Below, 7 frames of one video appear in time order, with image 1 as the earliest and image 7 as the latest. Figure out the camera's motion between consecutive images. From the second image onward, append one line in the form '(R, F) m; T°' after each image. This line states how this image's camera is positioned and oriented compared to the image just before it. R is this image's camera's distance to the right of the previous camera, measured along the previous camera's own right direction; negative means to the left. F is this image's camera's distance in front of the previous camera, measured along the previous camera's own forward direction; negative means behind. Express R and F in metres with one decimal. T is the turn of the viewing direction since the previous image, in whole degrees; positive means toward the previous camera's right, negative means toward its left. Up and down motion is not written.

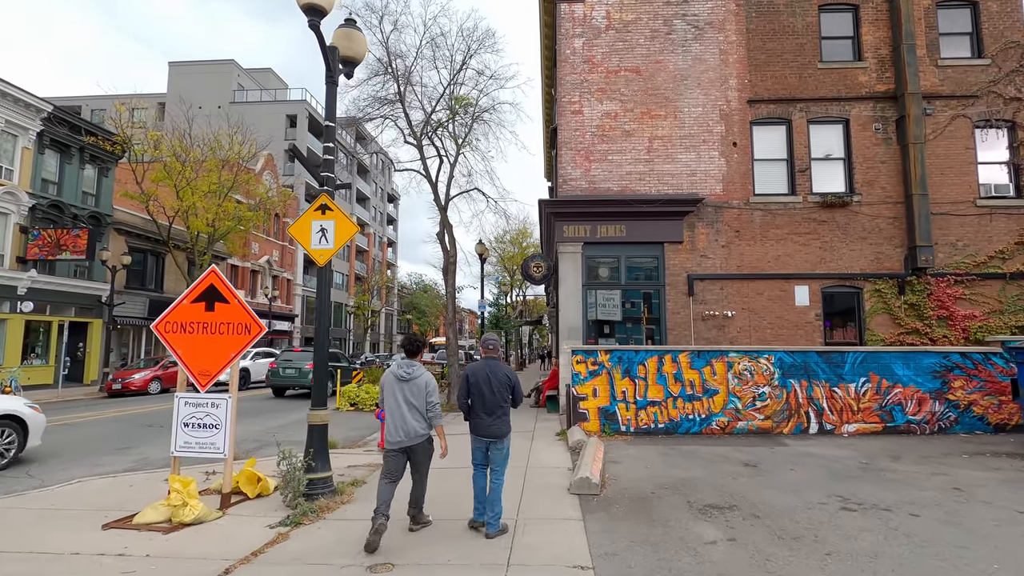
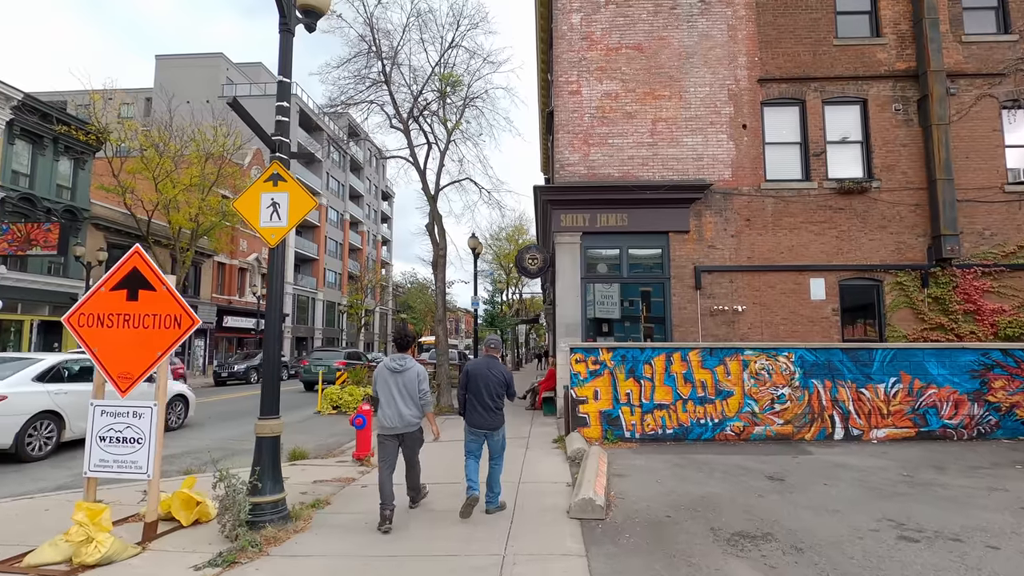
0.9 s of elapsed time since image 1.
(+0.1, +1.0) m; 0°
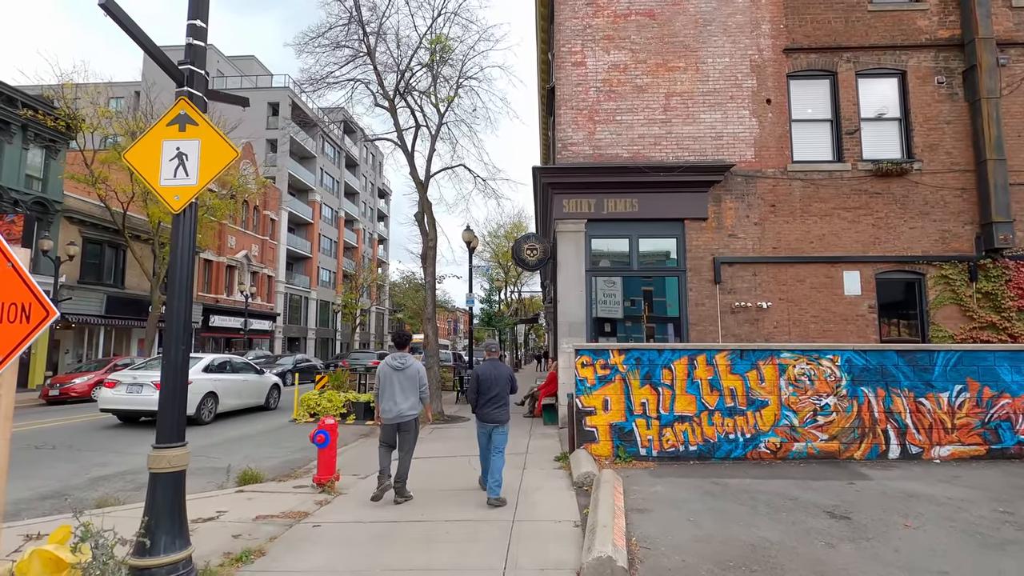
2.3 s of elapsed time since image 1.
(+0.1, +1.4) m; 0°
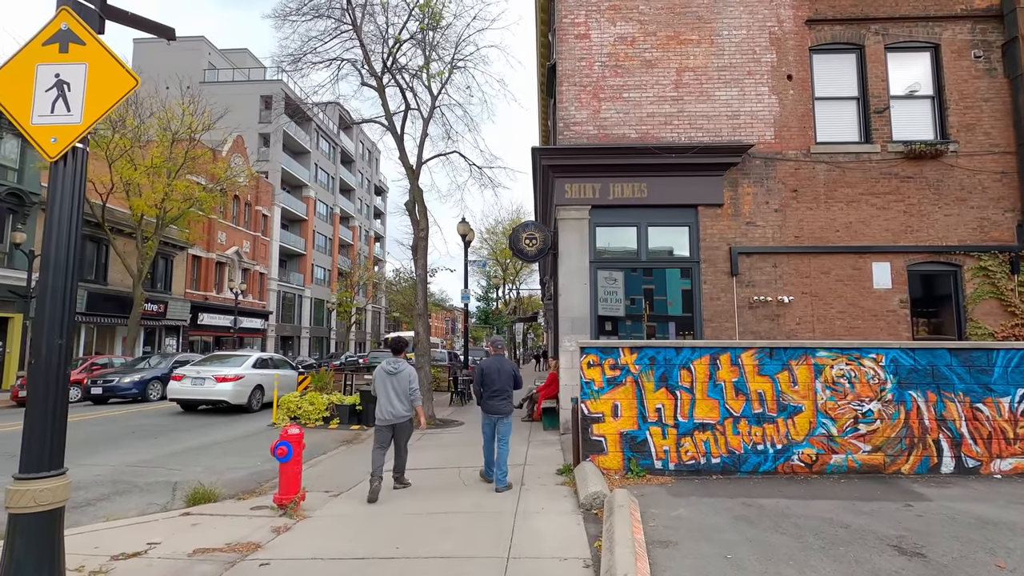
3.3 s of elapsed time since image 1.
(0.0, +1.0) m; 0°
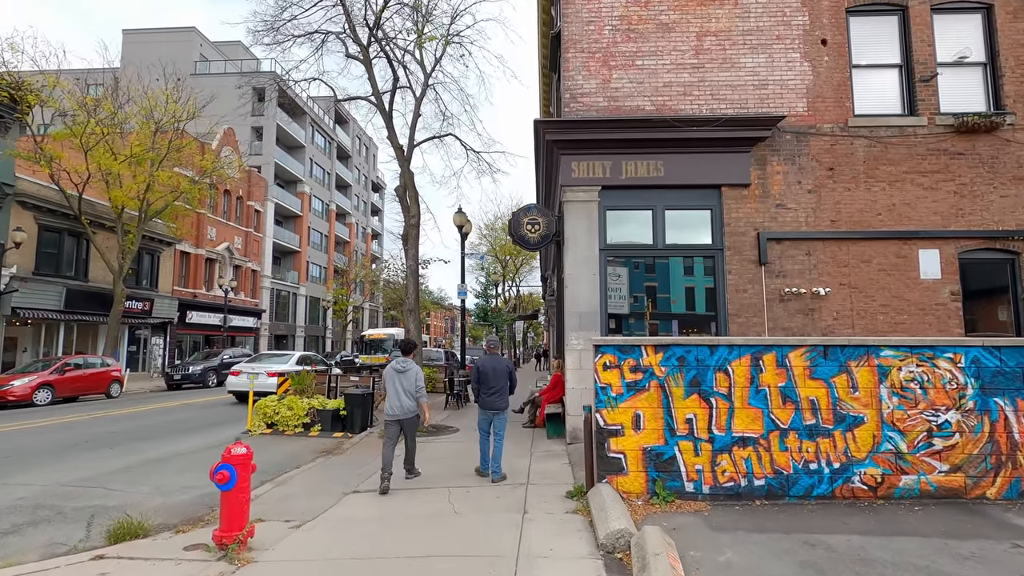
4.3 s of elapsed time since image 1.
(0.0, +1.2) m; 0°
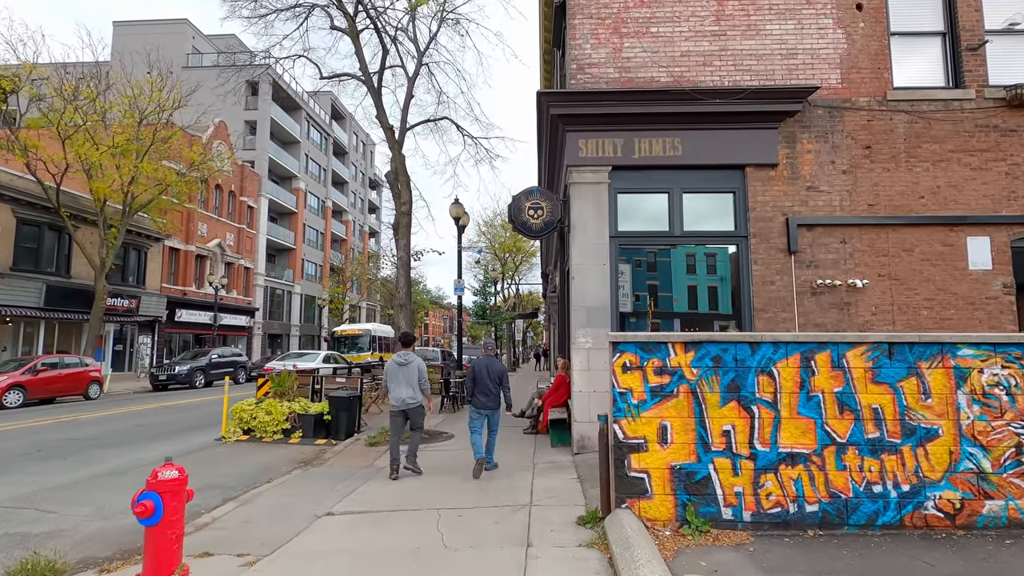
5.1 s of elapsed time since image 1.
(0.0, +1.0) m; 0°
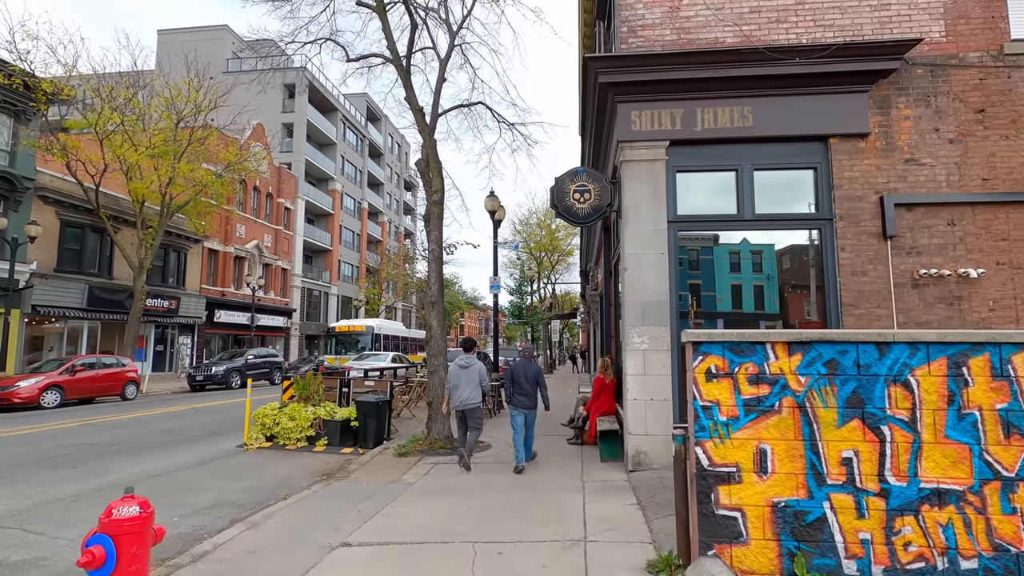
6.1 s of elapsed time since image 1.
(-0.1, +1.0) m; -4°
